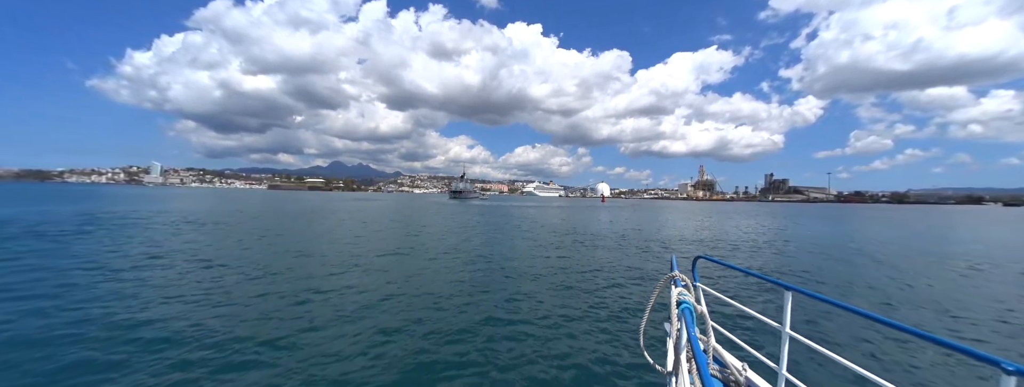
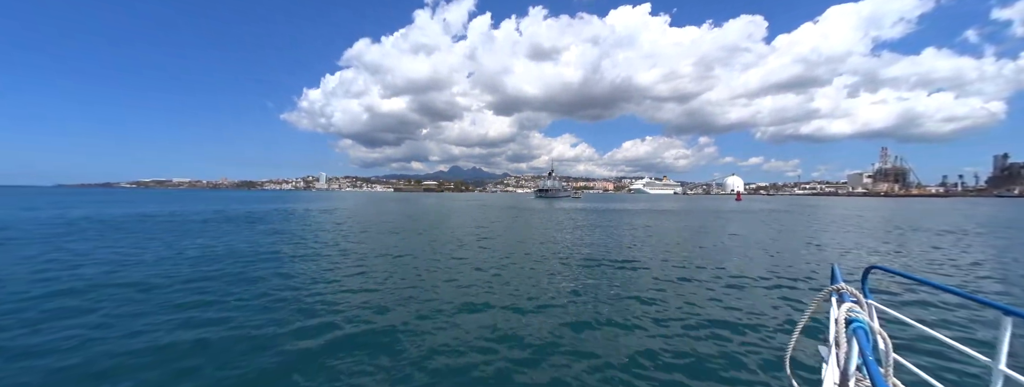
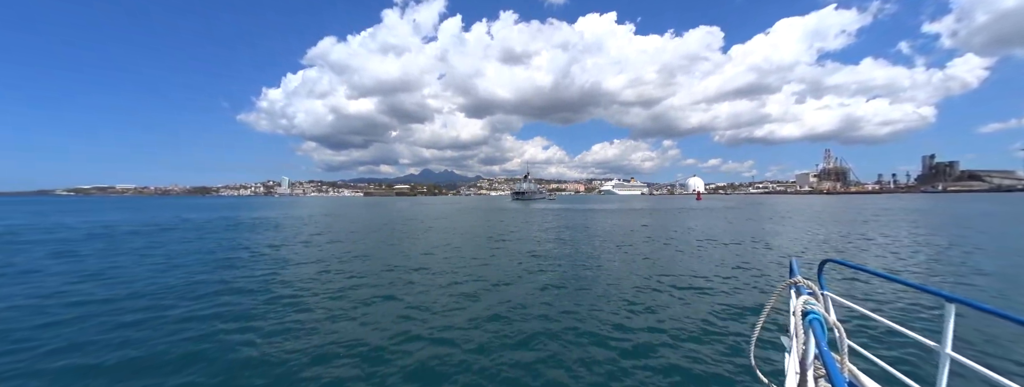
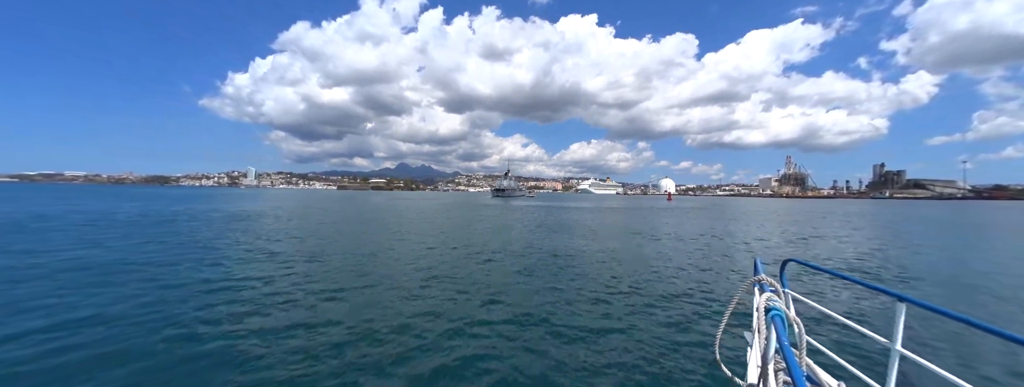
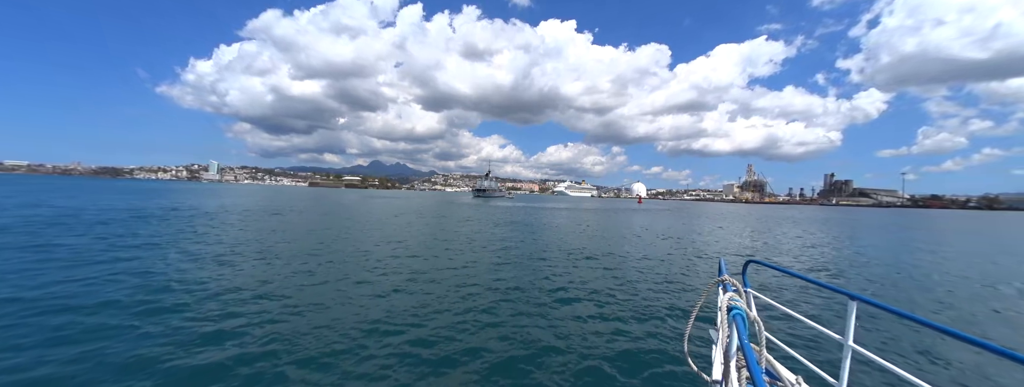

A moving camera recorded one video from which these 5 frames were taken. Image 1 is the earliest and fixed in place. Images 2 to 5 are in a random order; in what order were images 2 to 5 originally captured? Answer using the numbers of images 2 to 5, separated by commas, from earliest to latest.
5, 4, 3, 2
